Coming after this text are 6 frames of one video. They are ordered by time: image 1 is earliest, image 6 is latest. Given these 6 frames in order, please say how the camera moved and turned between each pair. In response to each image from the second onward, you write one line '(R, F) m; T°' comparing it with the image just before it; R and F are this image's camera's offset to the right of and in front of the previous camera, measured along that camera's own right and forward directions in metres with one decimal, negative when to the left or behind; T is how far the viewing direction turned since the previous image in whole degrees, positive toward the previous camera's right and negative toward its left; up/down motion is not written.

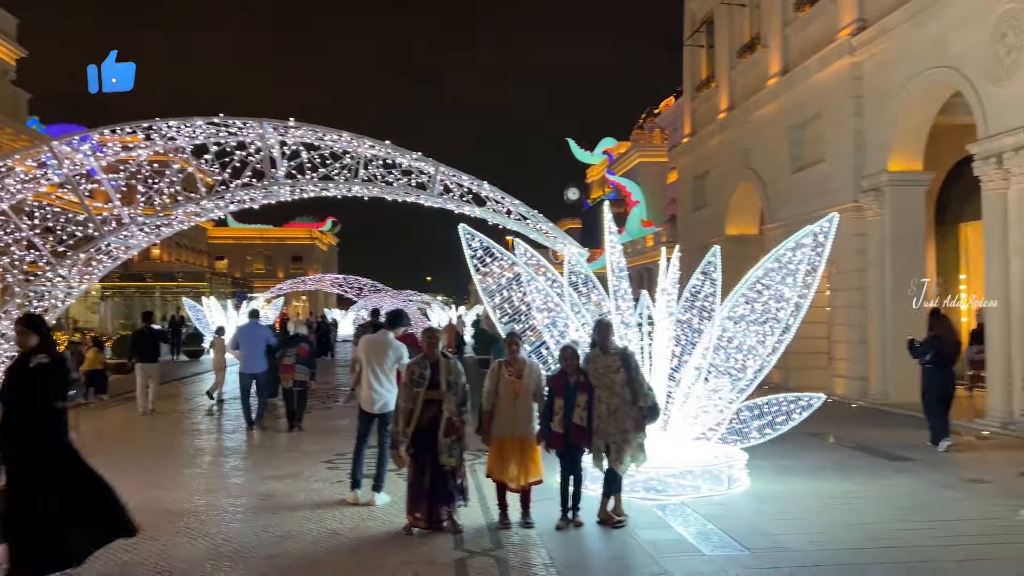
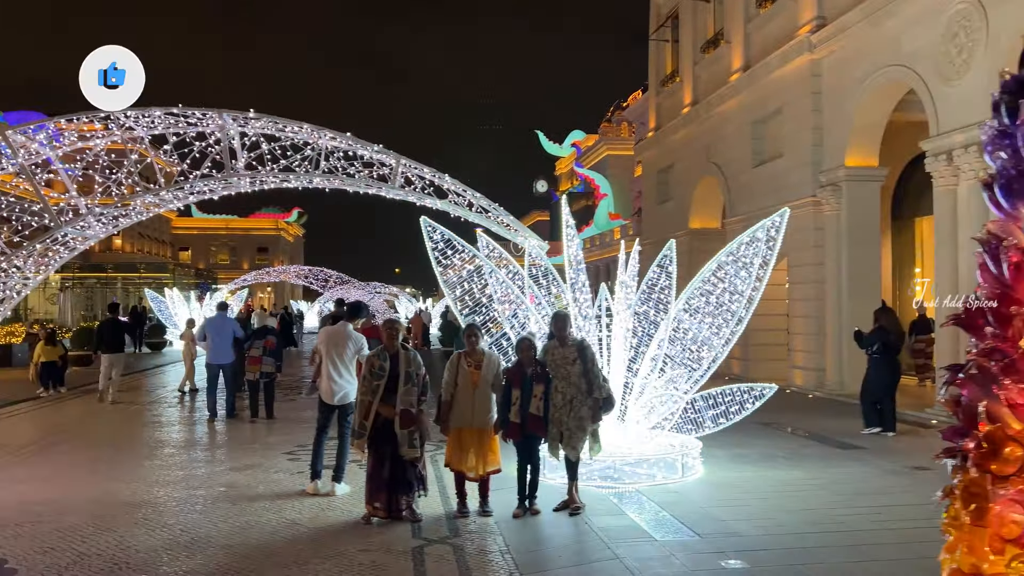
(+0.1, -0.1) m; +2°
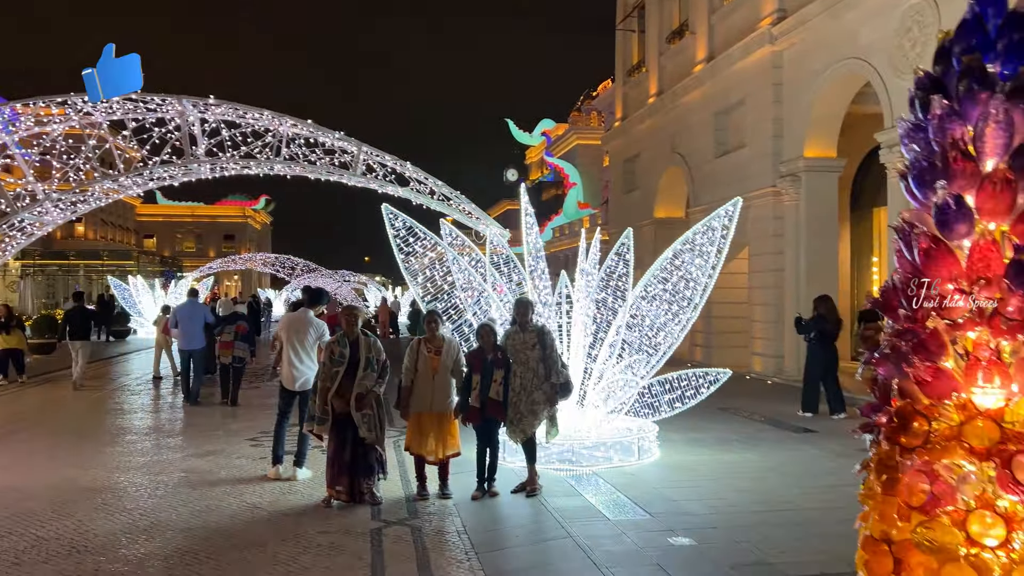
(+0.1, -0.1) m; +2°
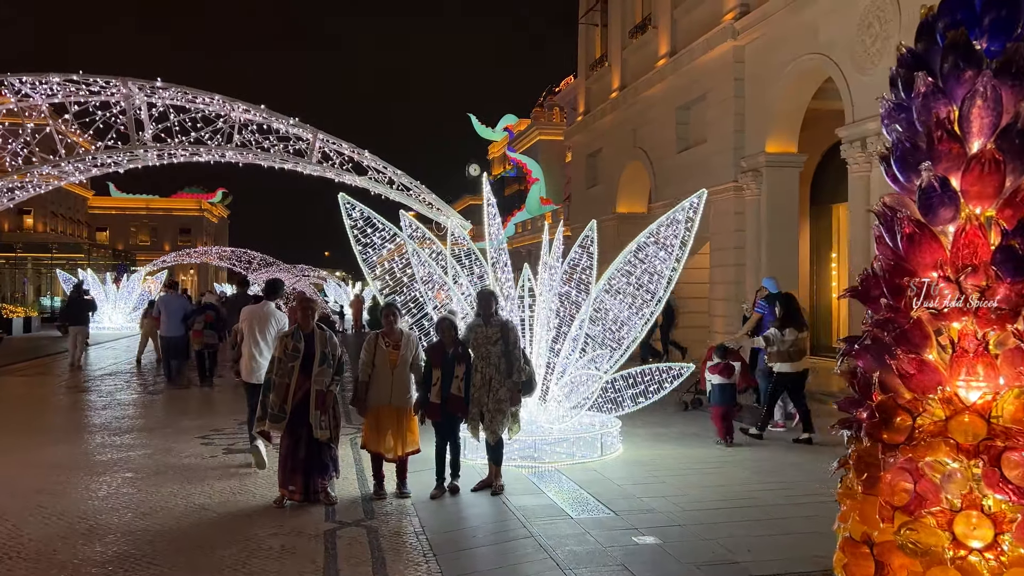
(0.0, +0.2) m; +3°
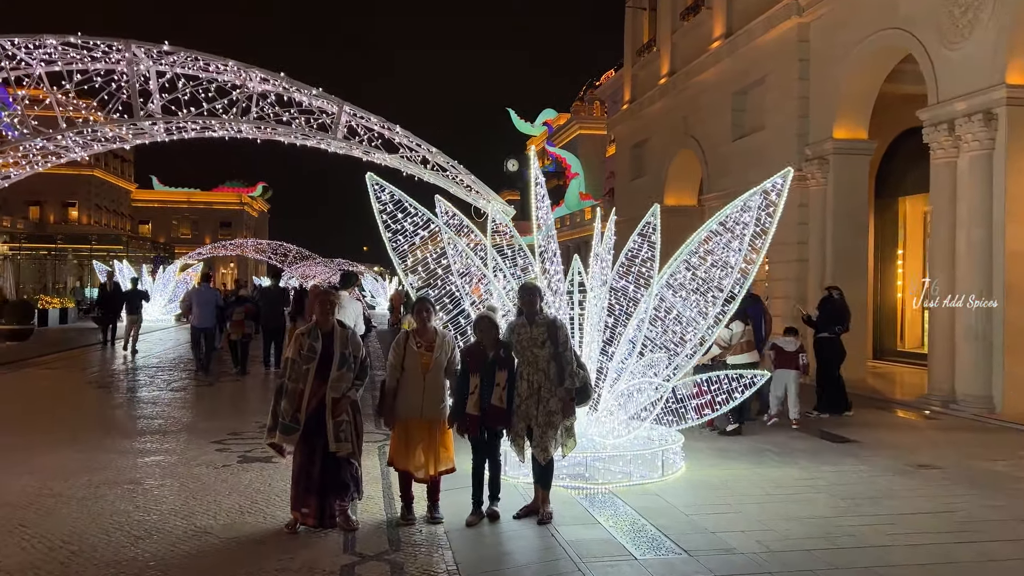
(-0.1, +1.0) m; -3°
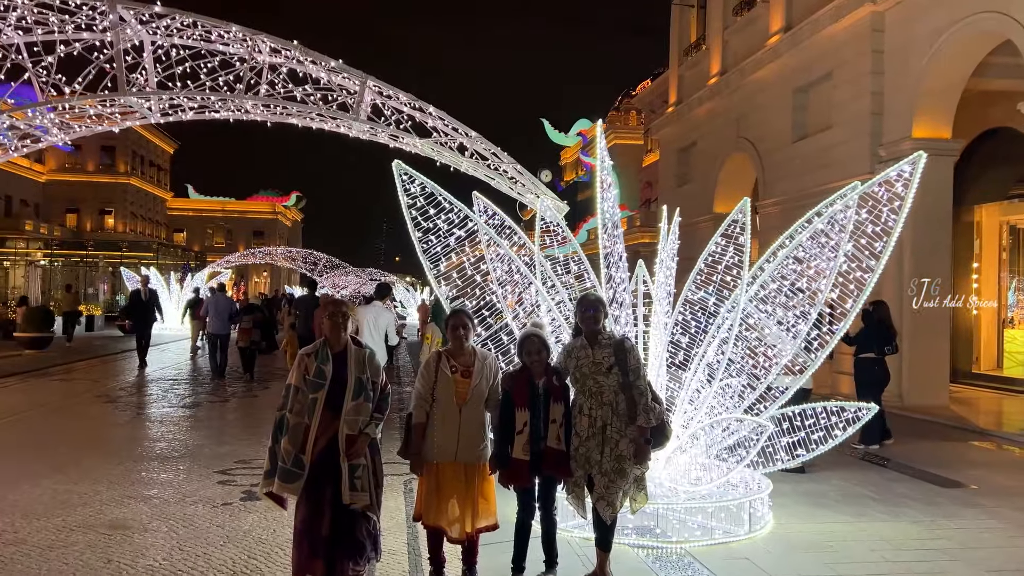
(-0.2, +1.2) m; -2°
